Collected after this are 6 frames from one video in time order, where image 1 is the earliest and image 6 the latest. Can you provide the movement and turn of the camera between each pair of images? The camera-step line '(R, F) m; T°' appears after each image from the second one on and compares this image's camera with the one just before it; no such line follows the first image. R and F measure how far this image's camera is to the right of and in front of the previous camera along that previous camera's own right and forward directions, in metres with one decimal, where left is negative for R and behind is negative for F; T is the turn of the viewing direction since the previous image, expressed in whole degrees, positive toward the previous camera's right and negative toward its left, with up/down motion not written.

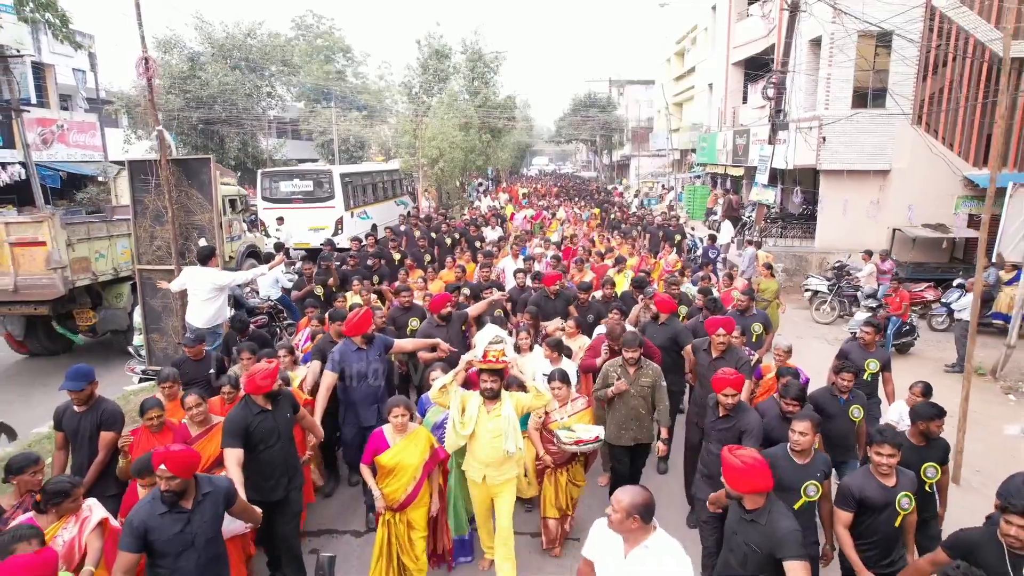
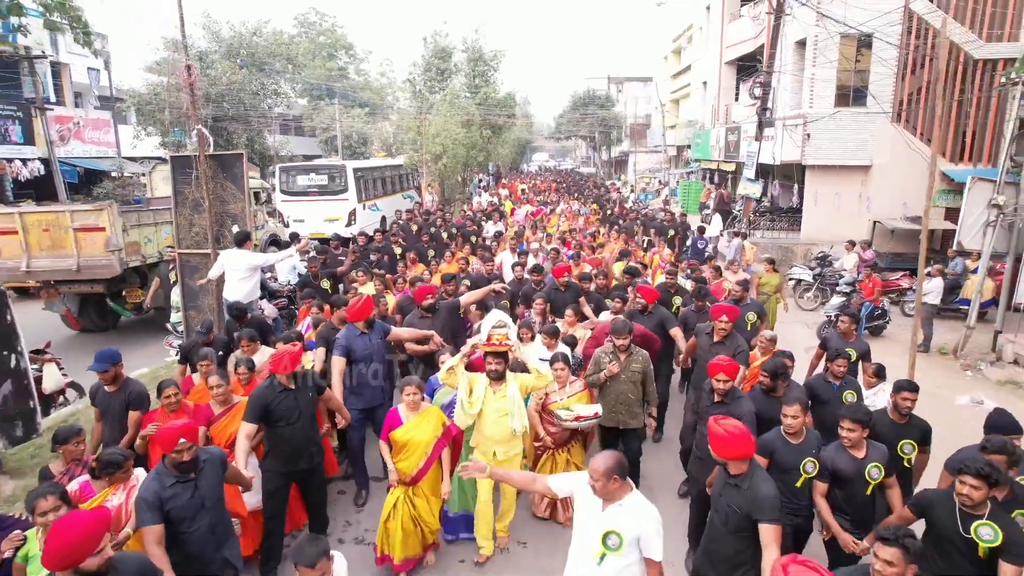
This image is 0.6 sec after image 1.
(0.0, -0.8) m; 0°
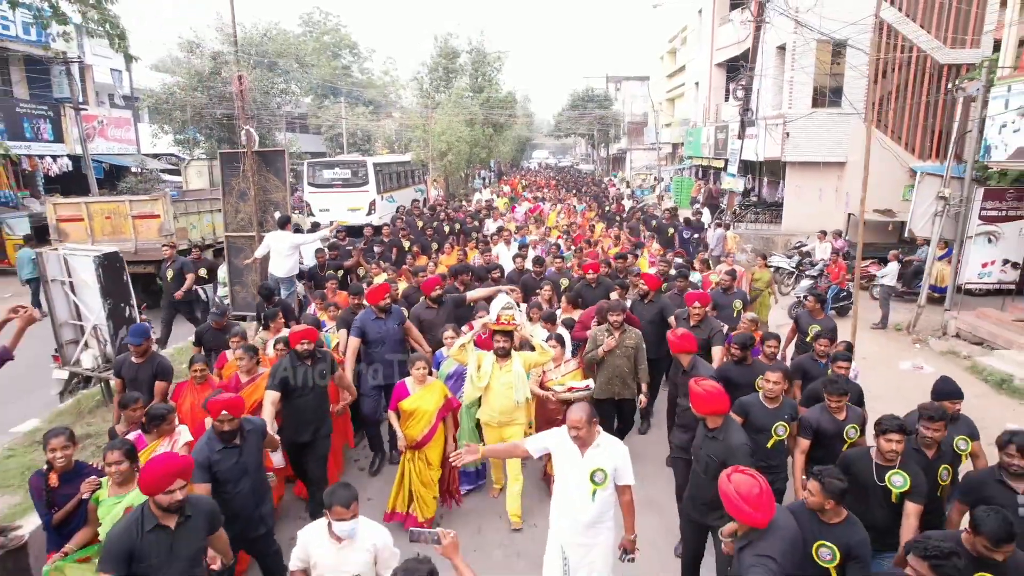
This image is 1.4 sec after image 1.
(0.0, -1.2) m; 0°
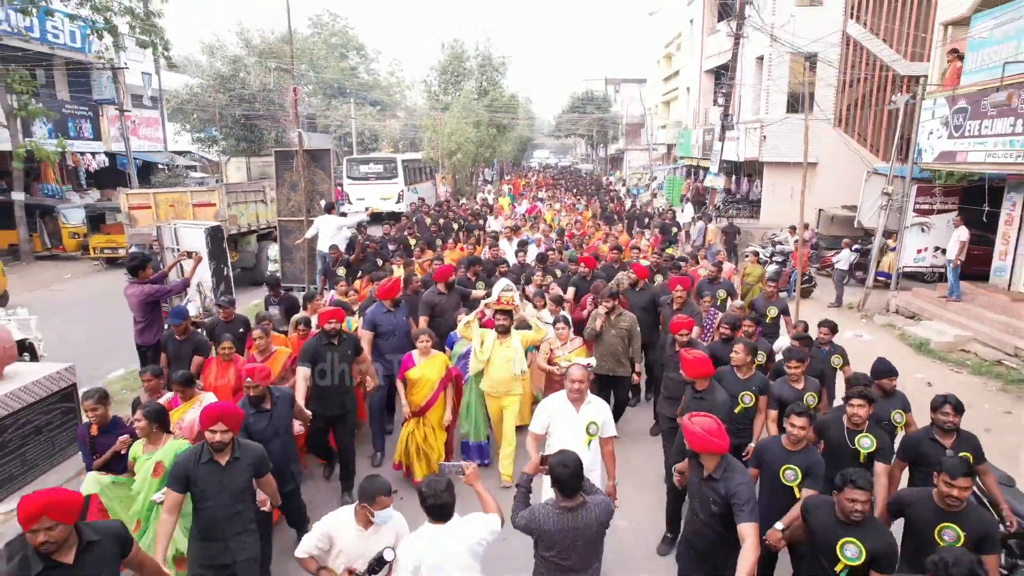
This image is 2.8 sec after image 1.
(-0.1, -1.8) m; 0°
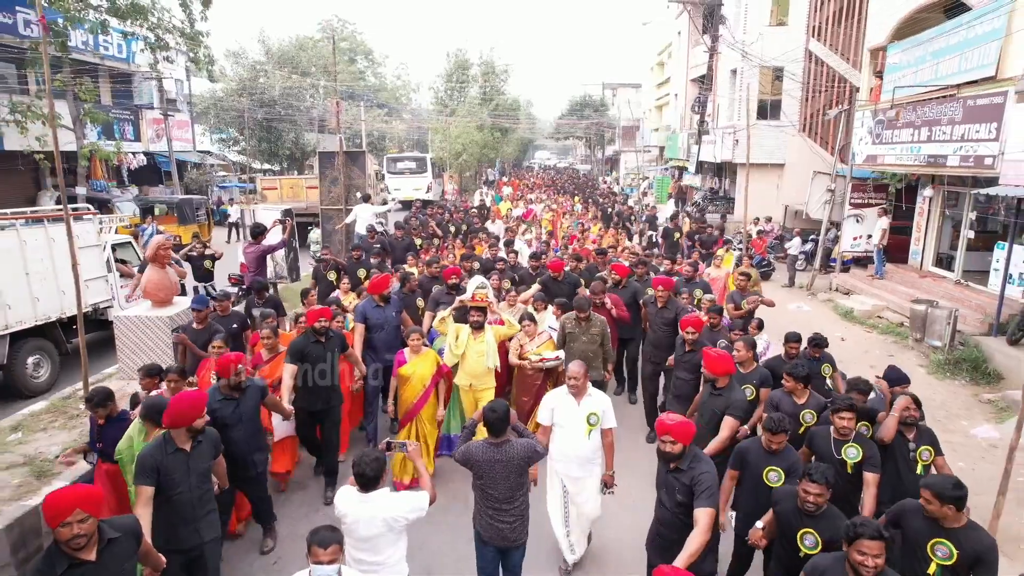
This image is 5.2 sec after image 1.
(0.0, -2.3) m; 0°
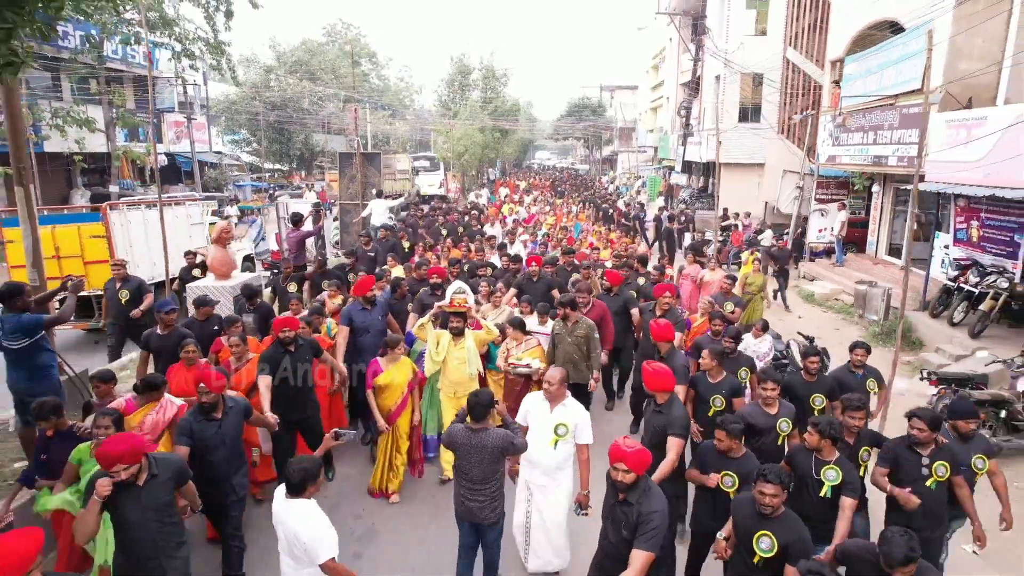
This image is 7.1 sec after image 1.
(+0.1, -1.6) m; 0°
